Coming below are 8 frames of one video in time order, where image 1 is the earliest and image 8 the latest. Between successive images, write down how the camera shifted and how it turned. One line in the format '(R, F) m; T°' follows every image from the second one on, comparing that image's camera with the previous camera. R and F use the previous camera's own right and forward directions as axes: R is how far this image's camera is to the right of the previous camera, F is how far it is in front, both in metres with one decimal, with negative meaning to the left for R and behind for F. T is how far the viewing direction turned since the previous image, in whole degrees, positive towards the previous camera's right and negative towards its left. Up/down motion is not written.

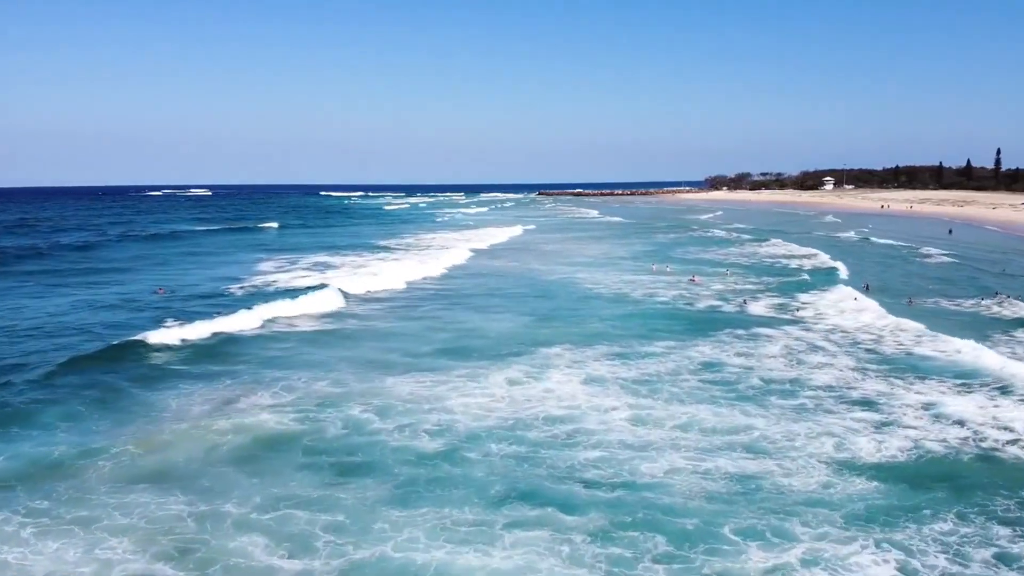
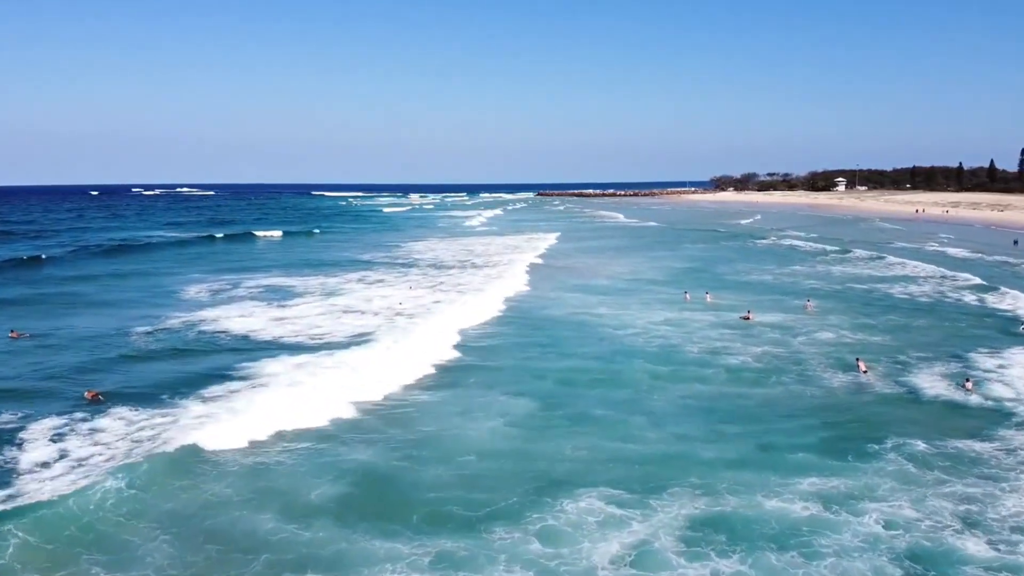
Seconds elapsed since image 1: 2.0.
(0.0, +8.3) m; 0°
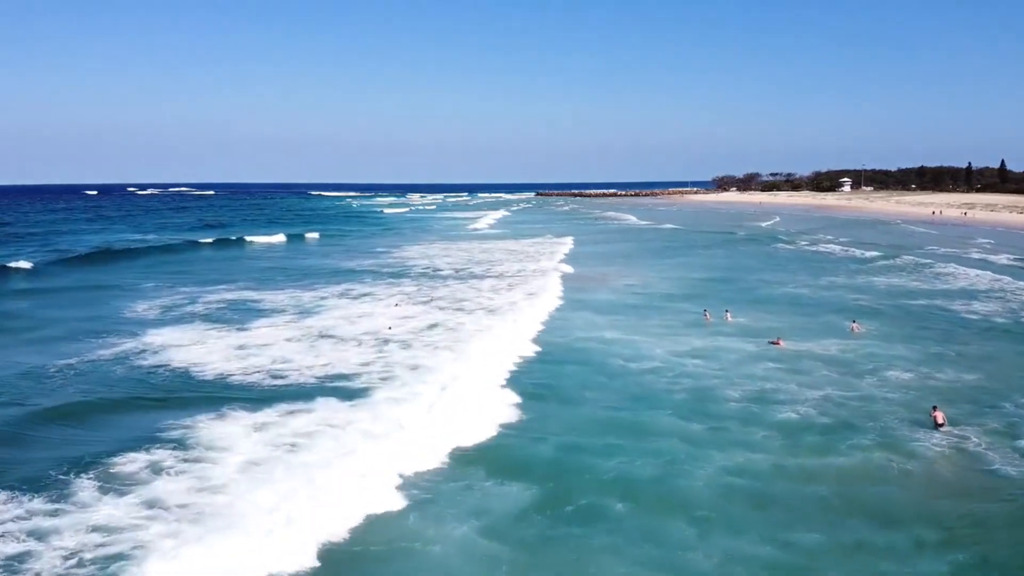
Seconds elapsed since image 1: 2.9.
(+0.2, +3.5) m; 0°
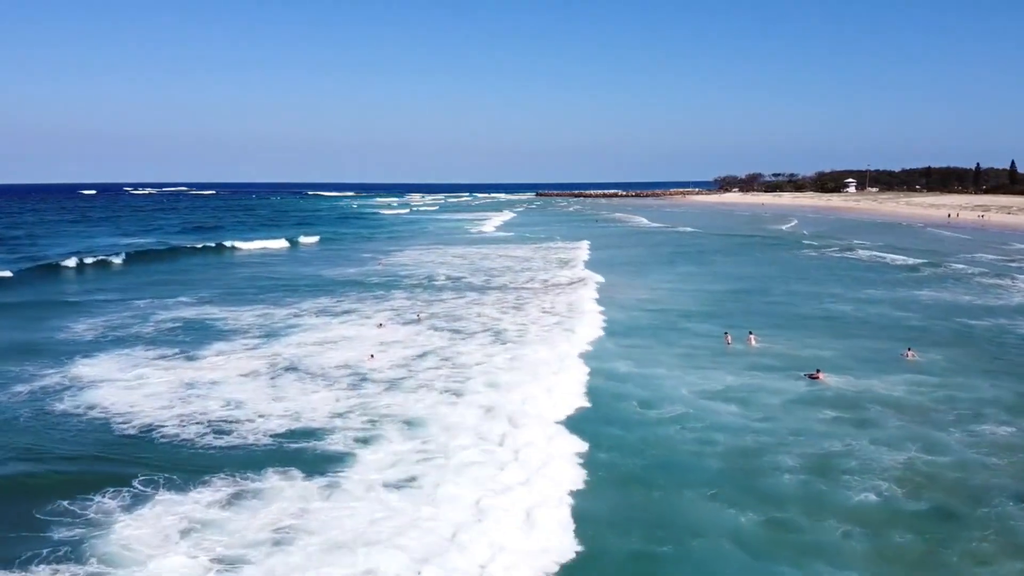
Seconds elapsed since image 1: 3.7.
(+0.1, +2.9) m; 0°
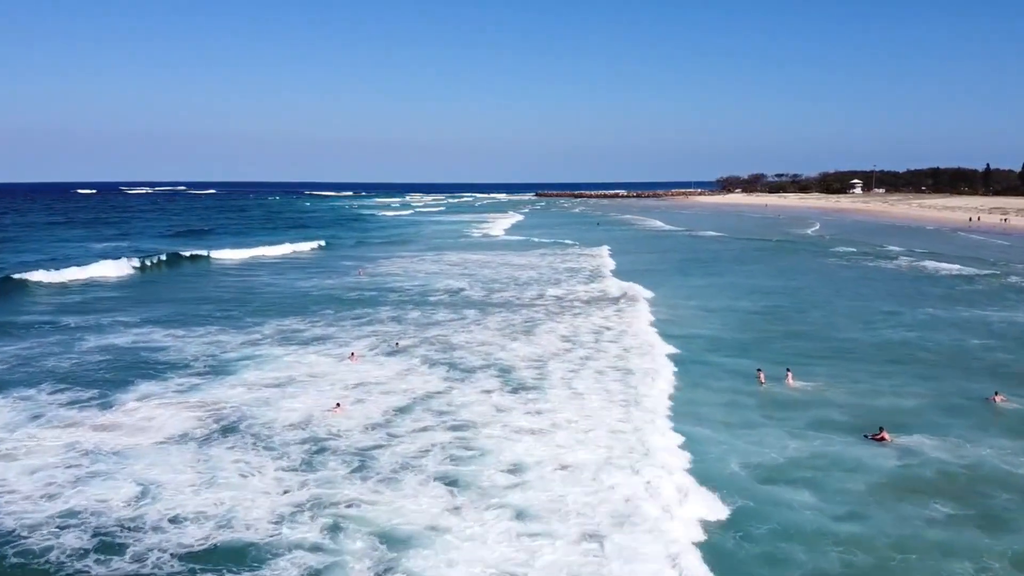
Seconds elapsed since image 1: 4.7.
(-0.2, +3.5) m; 0°
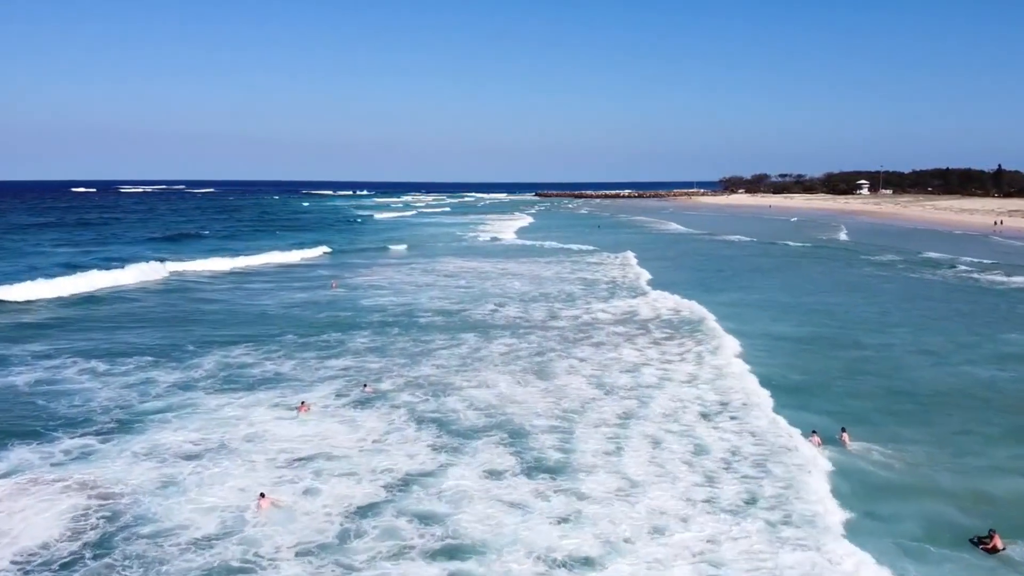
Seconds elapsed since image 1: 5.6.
(-0.3, +3.7) m; 0°
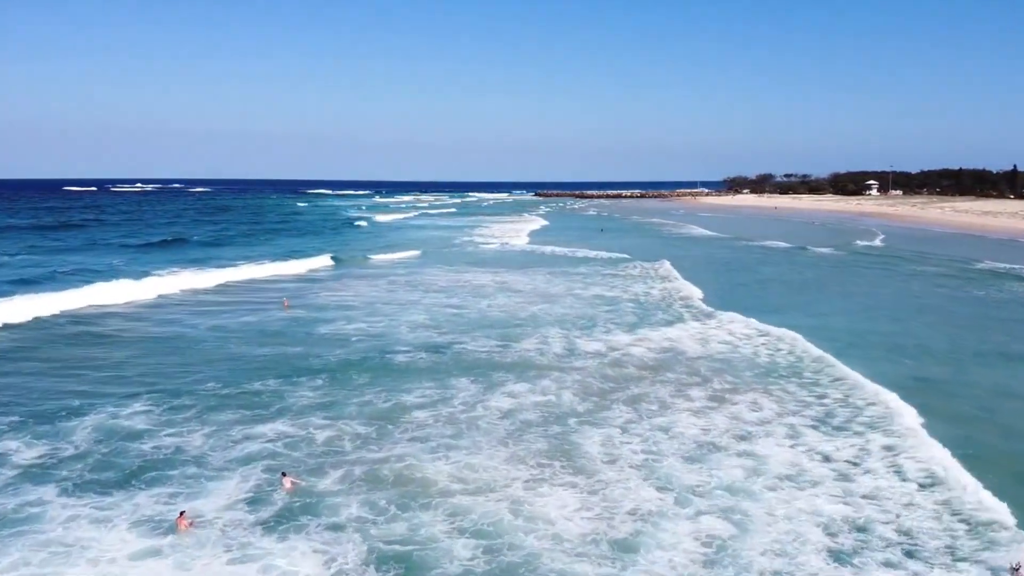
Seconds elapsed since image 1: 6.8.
(-0.2, +4.3) m; 0°
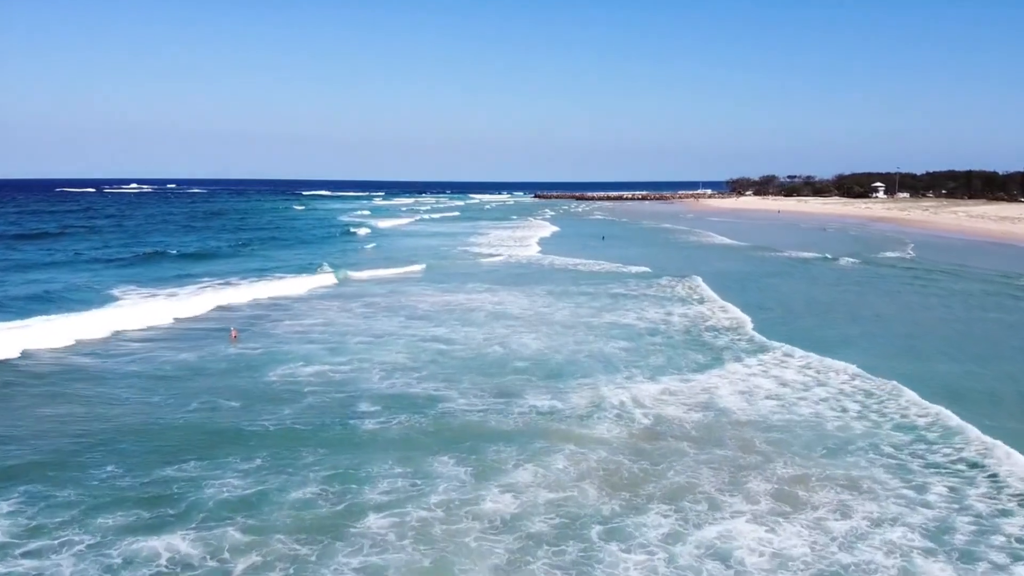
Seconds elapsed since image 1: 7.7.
(+0.1, +2.9) m; 0°
